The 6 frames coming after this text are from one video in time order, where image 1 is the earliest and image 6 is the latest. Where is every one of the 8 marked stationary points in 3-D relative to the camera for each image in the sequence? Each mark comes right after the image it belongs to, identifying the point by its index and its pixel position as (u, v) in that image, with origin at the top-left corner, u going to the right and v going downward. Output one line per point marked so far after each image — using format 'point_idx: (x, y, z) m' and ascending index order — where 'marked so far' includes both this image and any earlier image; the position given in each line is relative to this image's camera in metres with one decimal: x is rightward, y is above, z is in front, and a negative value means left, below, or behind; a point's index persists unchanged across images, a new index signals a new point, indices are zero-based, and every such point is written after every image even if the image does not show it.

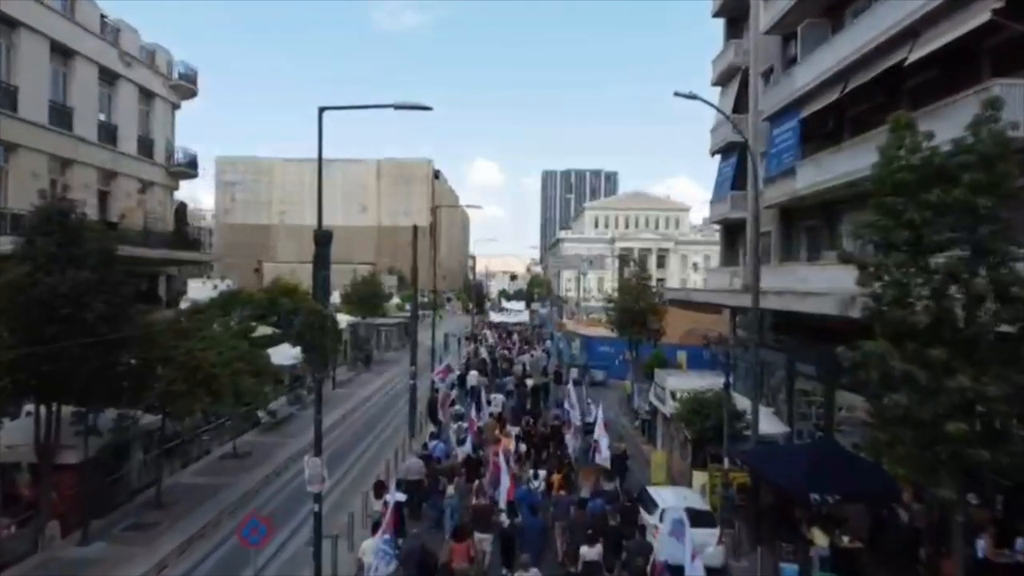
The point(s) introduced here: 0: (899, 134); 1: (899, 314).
0: (+3.9, +1.6, +11.4) m
1: (+3.8, -0.2, +10.9) m
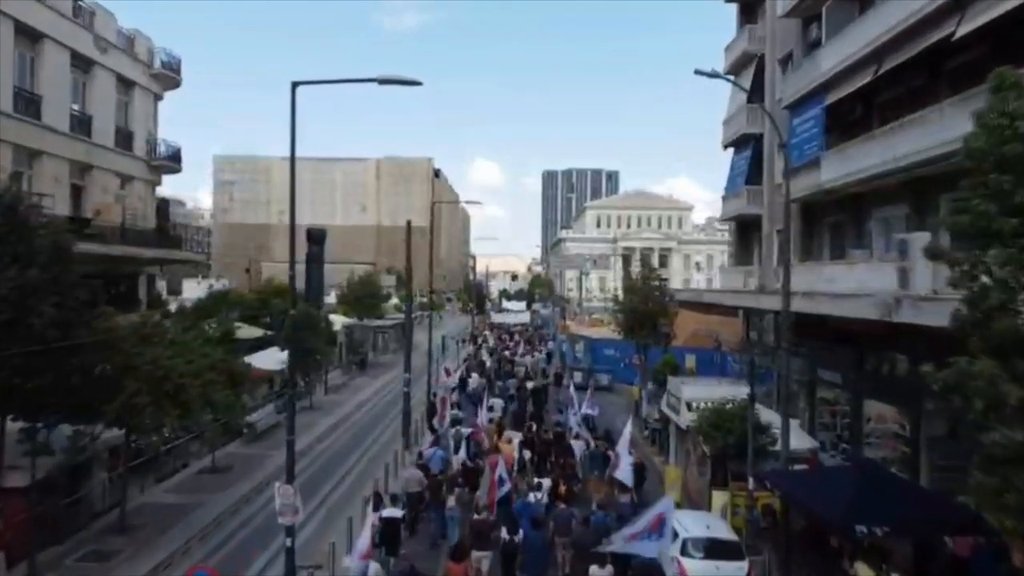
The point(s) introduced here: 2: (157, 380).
0: (+4.0, +1.5, +9.4) m
1: (+3.8, -0.3, +8.9) m
2: (-5.8, -1.5, +18.6) m
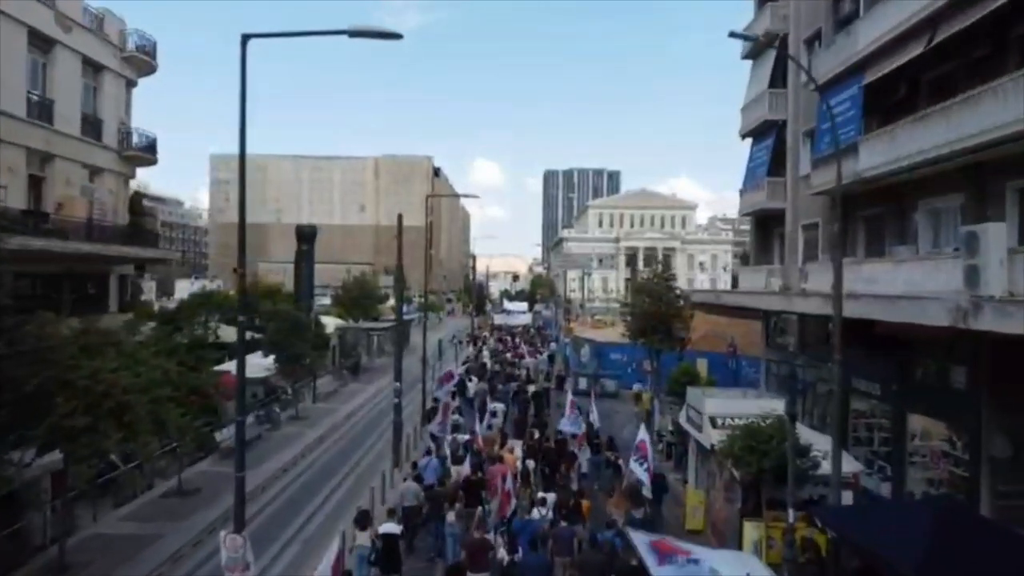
0: (+4.0, +1.5, +6.7) m
1: (+3.8, -0.3, +6.2) m
2: (-5.8, -1.5, +15.9) m
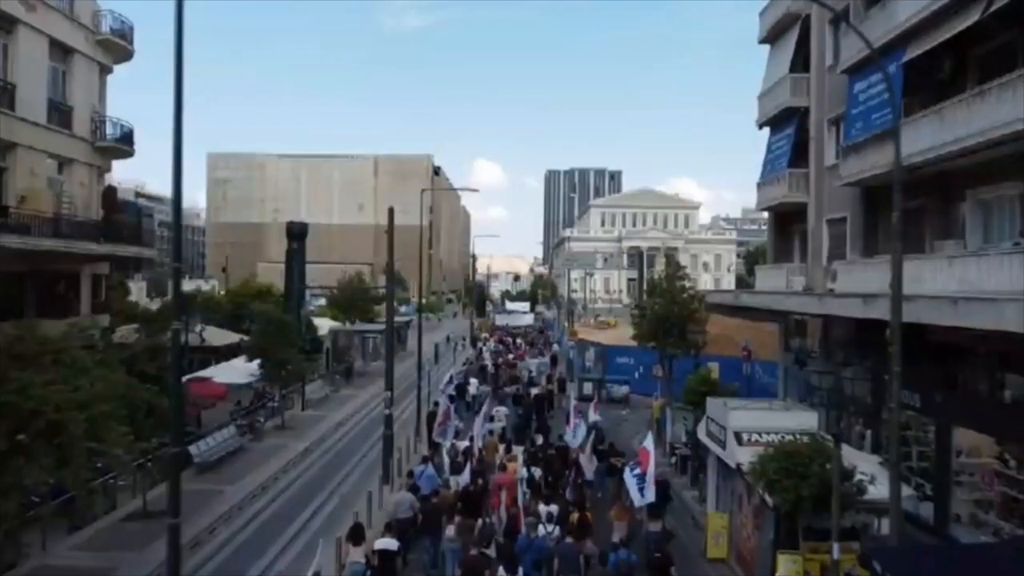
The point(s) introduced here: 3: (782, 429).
0: (+4.0, +1.5, +4.4) m
1: (+3.8, -0.3, +3.9) m
2: (-5.7, -1.5, +13.7) m
3: (+4.4, -2.3, +18.9) m
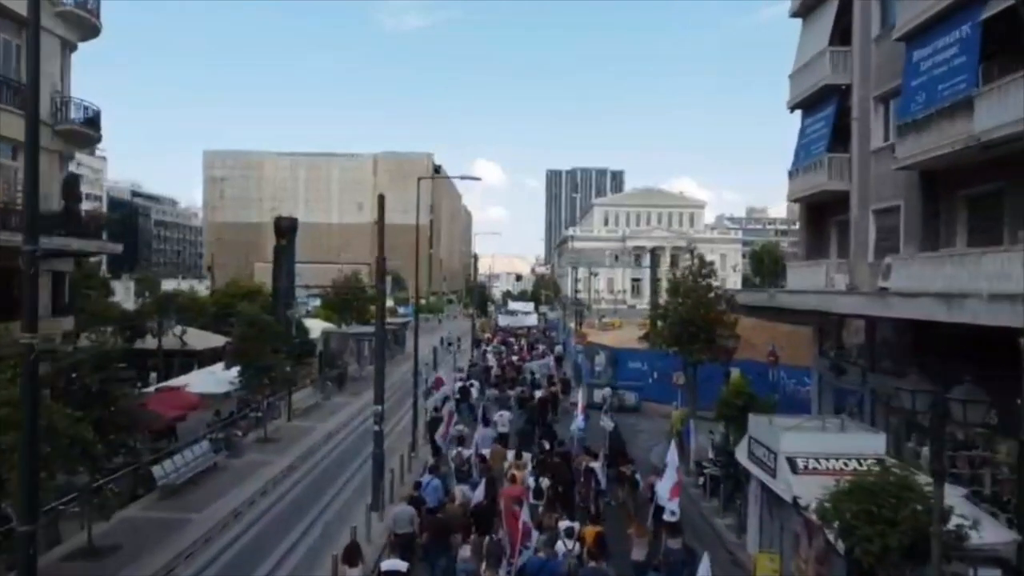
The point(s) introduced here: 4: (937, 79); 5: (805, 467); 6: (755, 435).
0: (+4.1, +1.6, +1.4) m
1: (+3.9, -0.2, +0.9) m
2: (-5.6, -1.5, +10.6) m
3: (+4.6, -2.3, +15.8) m
4: (+7.1, +3.5, +19.2) m
5: (+3.8, -2.3, +15.4) m
6: (+3.8, -2.3, +18.1) m
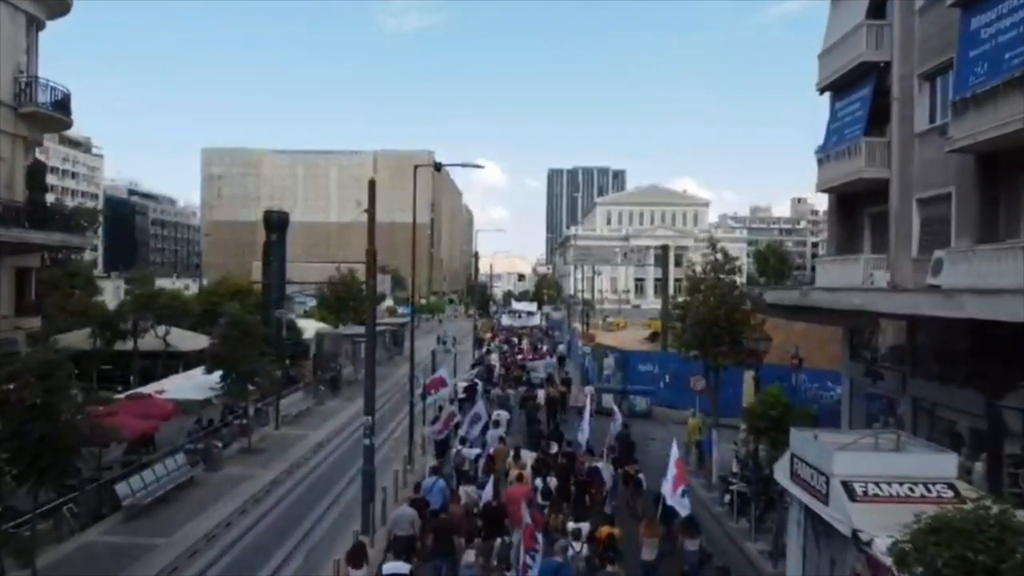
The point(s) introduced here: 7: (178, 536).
0: (+4.2, +1.6, -0.9) m
1: (+4.0, -0.2, -1.4) m
2: (-5.5, -1.4, +8.3) m
3: (+4.7, -2.2, +13.5) m
4: (+7.2, +3.6, +16.9) m
5: (+3.9, -2.3, +13.1) m
6: (+3.9, -2.3, +15.8) m
7: (-5.6, -4.2, +19.4) m
